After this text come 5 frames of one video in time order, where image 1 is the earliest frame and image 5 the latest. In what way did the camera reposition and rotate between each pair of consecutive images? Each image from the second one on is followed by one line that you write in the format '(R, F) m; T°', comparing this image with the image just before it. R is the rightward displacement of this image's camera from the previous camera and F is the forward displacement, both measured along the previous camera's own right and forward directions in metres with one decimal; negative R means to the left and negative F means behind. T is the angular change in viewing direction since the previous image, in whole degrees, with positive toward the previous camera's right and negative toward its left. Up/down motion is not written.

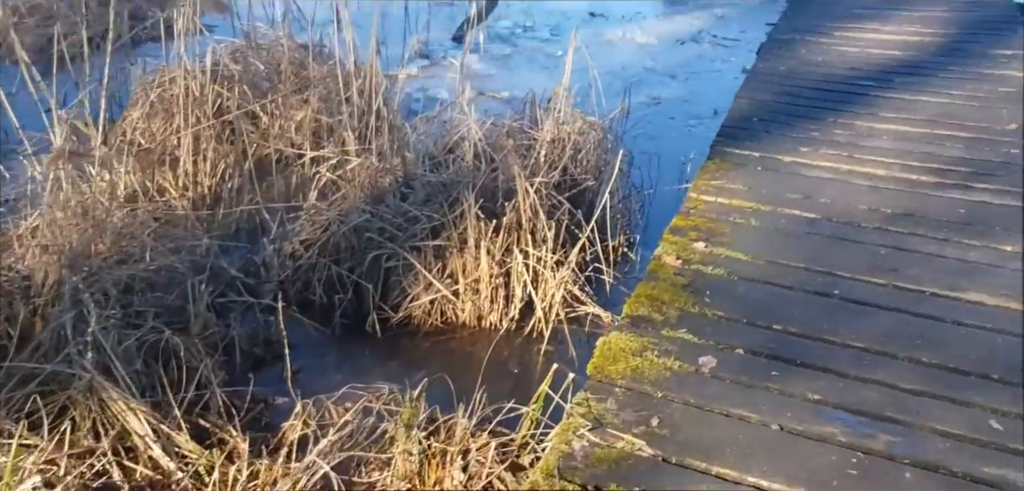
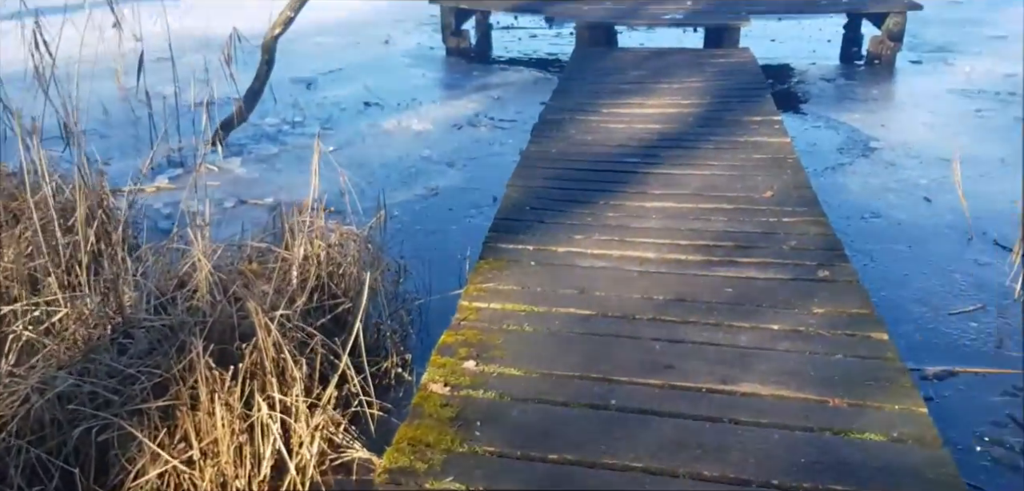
(+0.2, +0.2) m; +12°
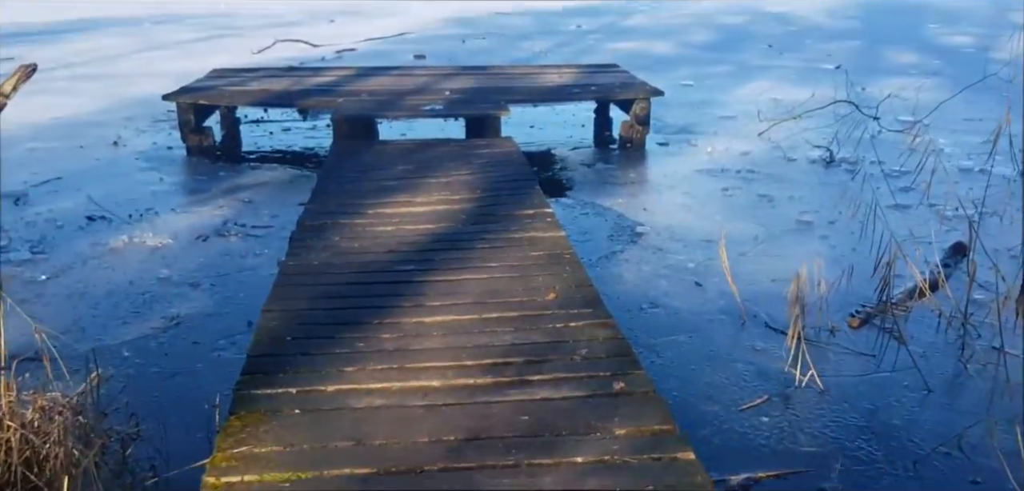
(0.0, +0.4) m; +15°
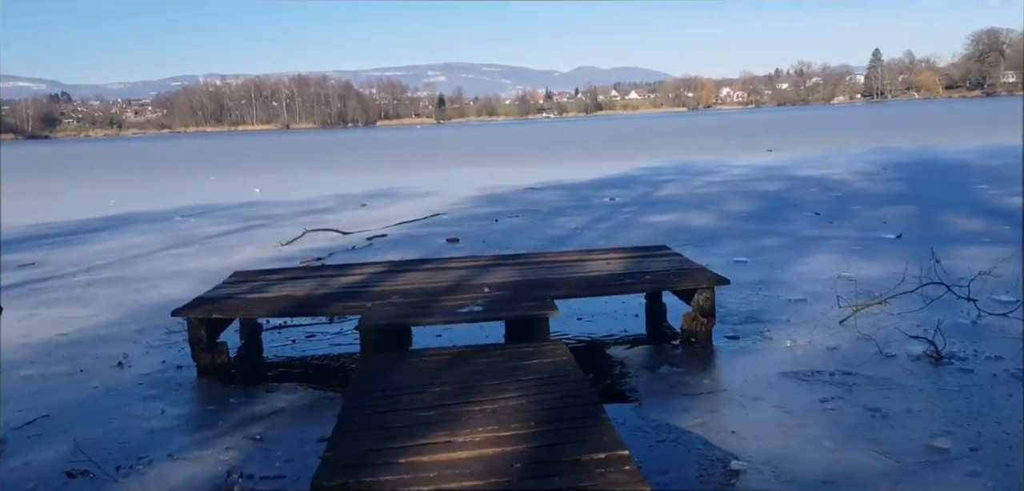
(-0.1, +0.9) m; -2°
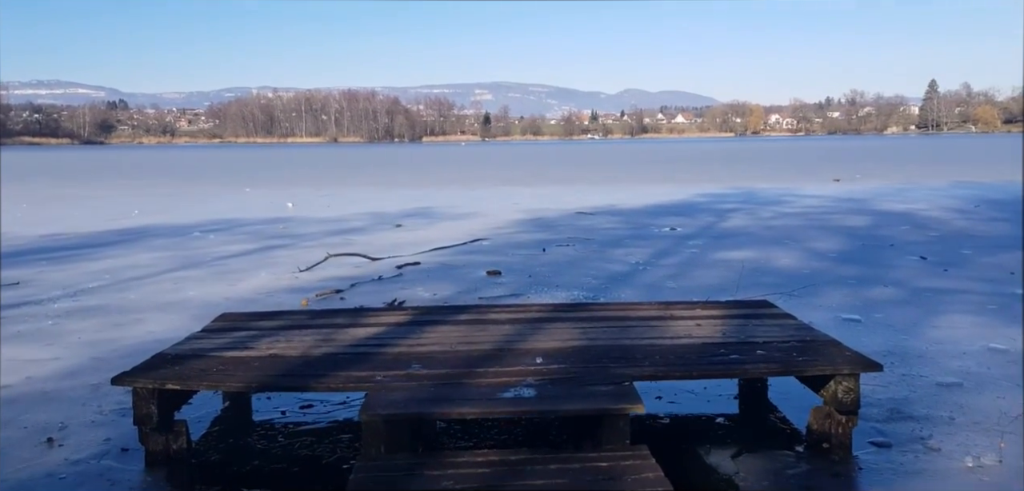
(-0.2, +1.9) m; -3°
